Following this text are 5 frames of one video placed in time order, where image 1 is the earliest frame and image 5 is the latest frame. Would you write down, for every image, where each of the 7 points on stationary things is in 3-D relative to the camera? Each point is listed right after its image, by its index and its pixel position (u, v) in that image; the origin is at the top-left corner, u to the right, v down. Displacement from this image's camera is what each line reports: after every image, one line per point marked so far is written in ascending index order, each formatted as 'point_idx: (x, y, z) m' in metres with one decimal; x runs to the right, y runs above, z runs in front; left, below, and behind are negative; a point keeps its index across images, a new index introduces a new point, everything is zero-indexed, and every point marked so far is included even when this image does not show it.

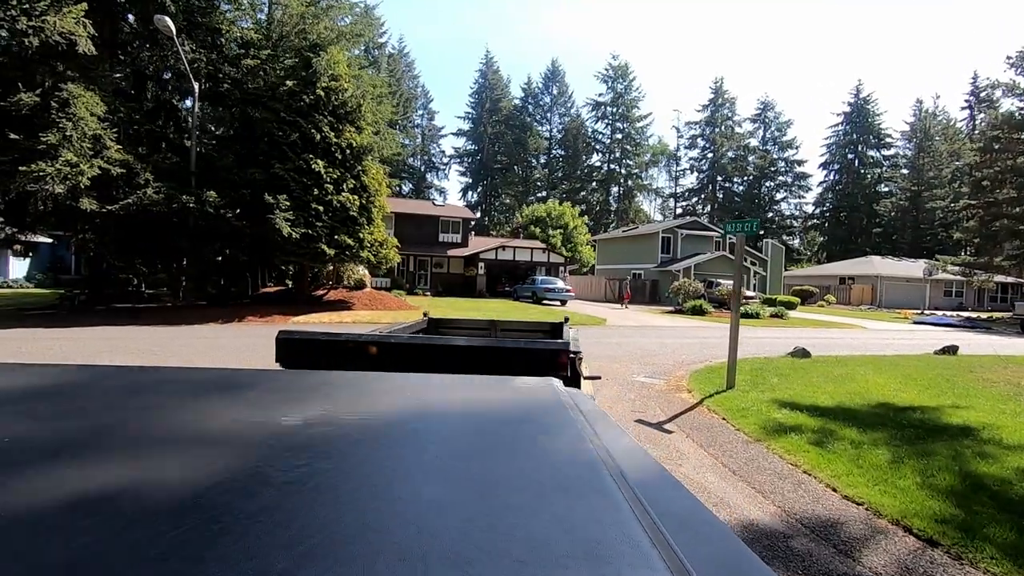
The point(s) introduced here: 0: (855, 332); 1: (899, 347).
0: (+8.8, -1.2, +15.6) m
1: (+8.2, -1.2, +13.2) m
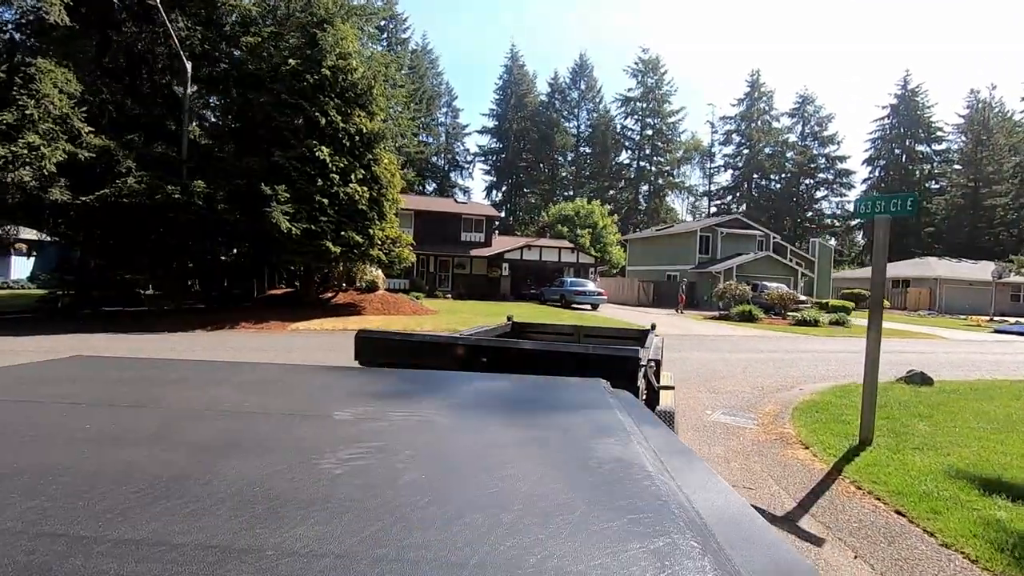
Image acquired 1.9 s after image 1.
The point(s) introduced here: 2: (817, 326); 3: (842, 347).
0: (+9.5, -1.2, +13.9) m
1: (+8.7, -1.3, +11.6) m
2: (+8.6, -1.1, +17.2) m
3: (+6.7, -1.2, +12.4) m
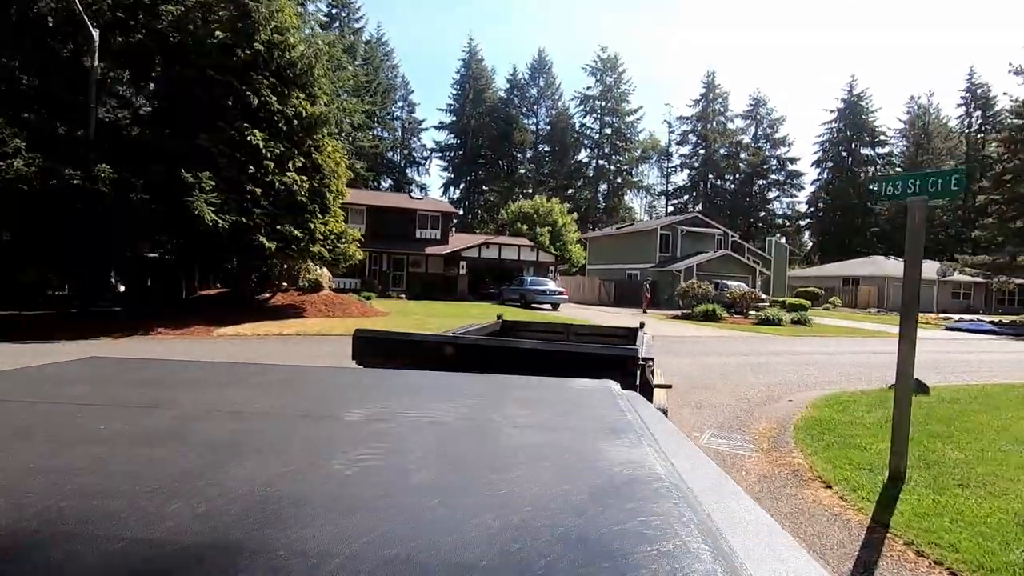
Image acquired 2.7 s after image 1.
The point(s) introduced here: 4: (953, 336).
0: (+8.5, -1.2, +13.8) m
1: (+7.9, -1.2, +11.4) m
2: (+7.4, -1.0, +17.0) m
3: (+5.8, -1.1, +12.1) m
4: (+12.1, -1.3, +17.0) m
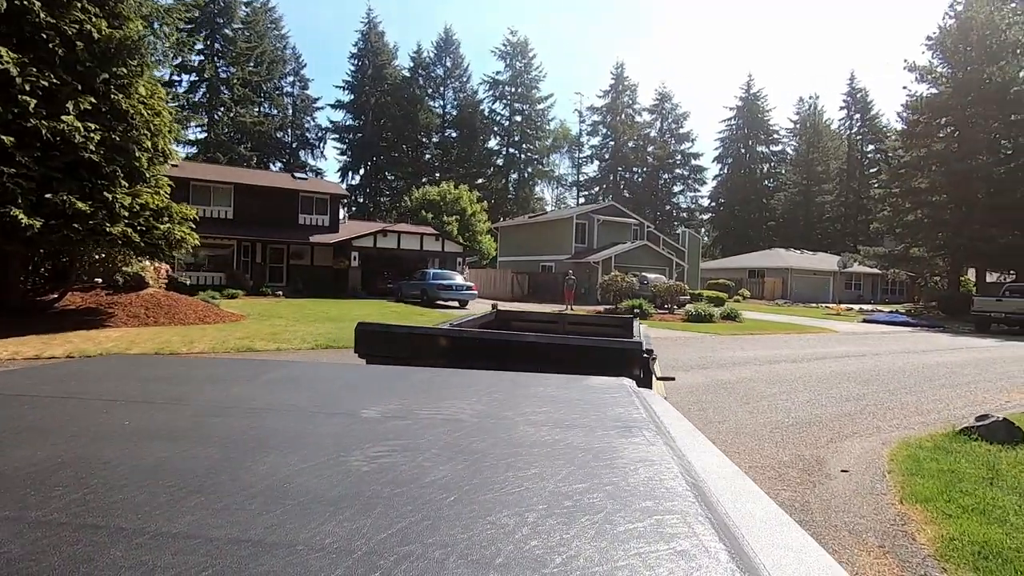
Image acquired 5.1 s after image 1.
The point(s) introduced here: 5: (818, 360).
0: (+6.6, -1.0, +12.8) m
1: (+6.3, -1.1, +10.4) m
2: (+5.0, -0.8, +15.8) m
3: (+4.1, -1.0, +10.8) m
4: (+9.7, -1.1, +16.5) m
5: (+4.7, -1.1, +9.4) m
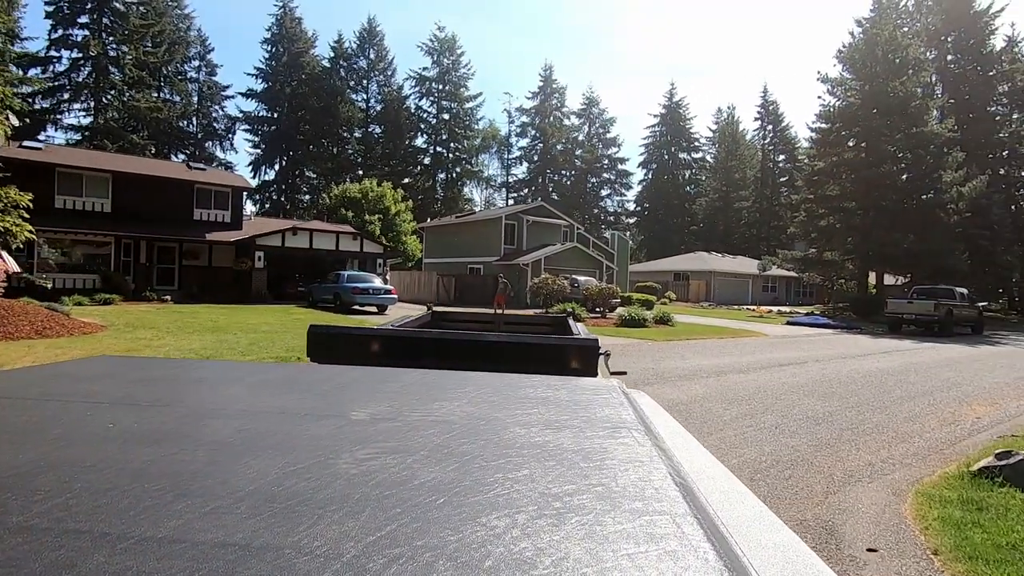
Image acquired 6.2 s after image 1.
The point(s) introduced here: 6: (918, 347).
0: (+5.1, -1.1, +12.5) m
1: (+5.1, -1.2, +10.1) m
2: (+3.2, -0.9, +15.3) m
3: (+2.9, -1.1, +10.2) m
4: (+7.7, -1.2, +16.5) m
5: (+3.5, -1.1, +8.9) m
6: (+8.9, -1.3, +13.6) m
